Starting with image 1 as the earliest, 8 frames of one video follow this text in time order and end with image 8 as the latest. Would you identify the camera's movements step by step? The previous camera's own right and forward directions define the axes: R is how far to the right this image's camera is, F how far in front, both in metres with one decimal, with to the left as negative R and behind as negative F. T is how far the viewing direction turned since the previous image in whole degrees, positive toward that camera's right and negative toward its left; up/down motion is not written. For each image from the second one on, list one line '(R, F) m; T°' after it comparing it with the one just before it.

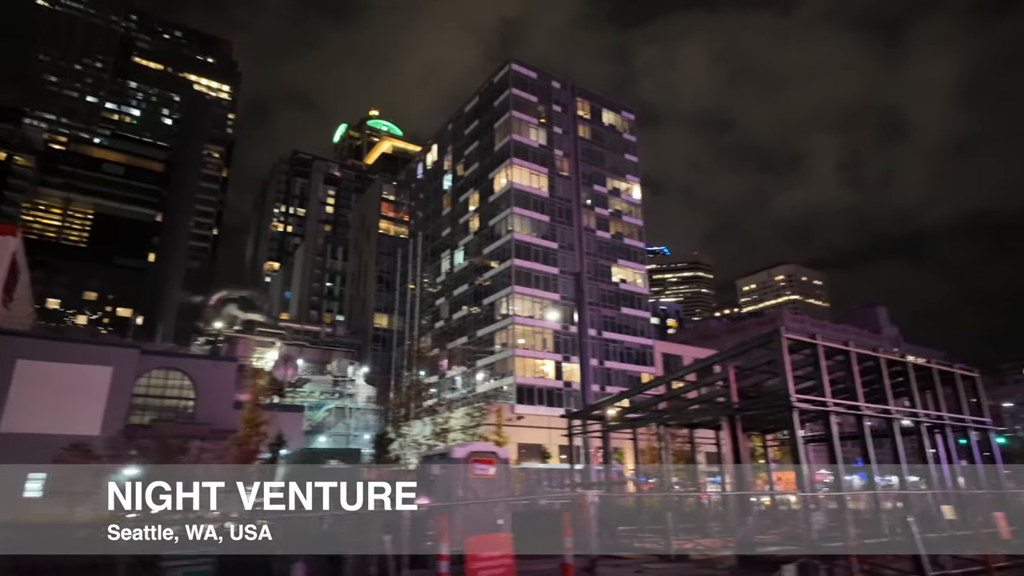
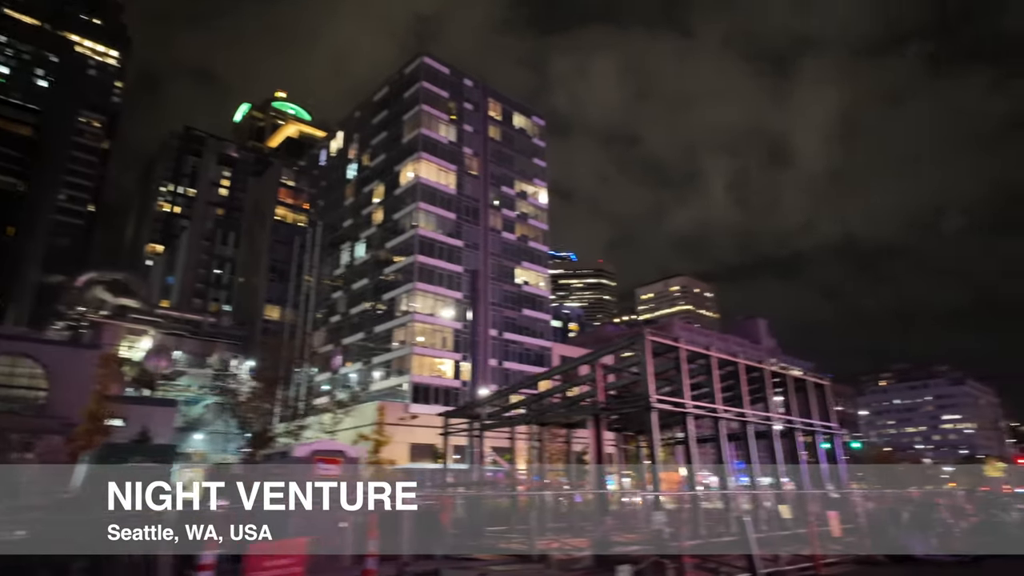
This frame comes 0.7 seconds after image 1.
(+0.8, +0.3) m; +8°
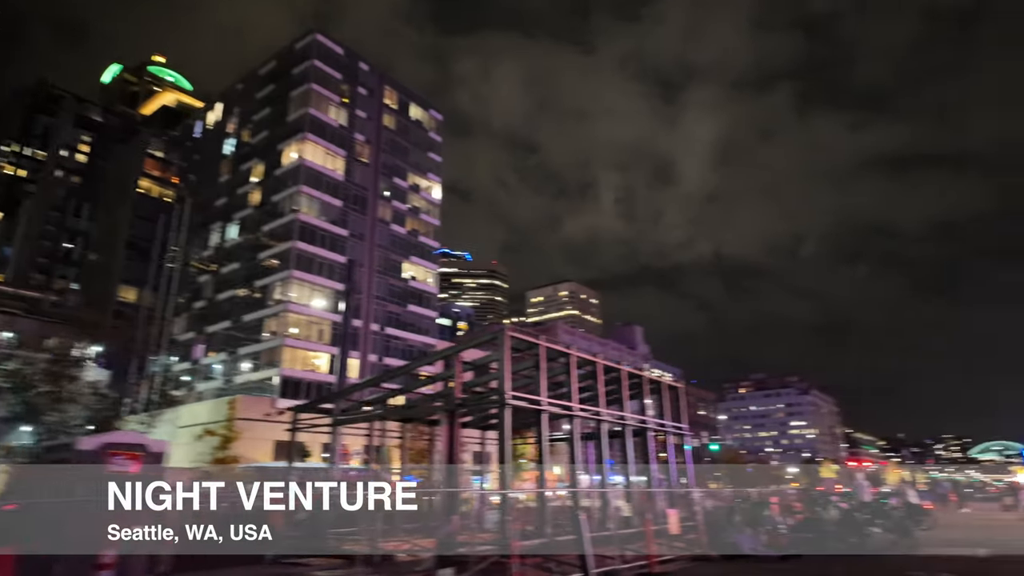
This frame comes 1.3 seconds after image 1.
(+0.7, +0.5) m; +10°
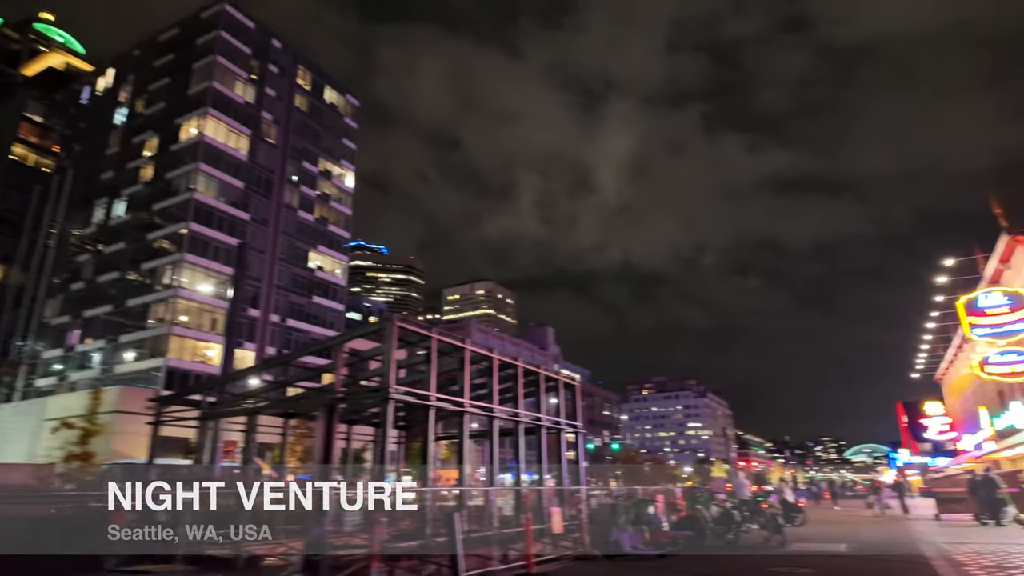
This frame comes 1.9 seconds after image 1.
(+0.5, +0.5) m; +8°
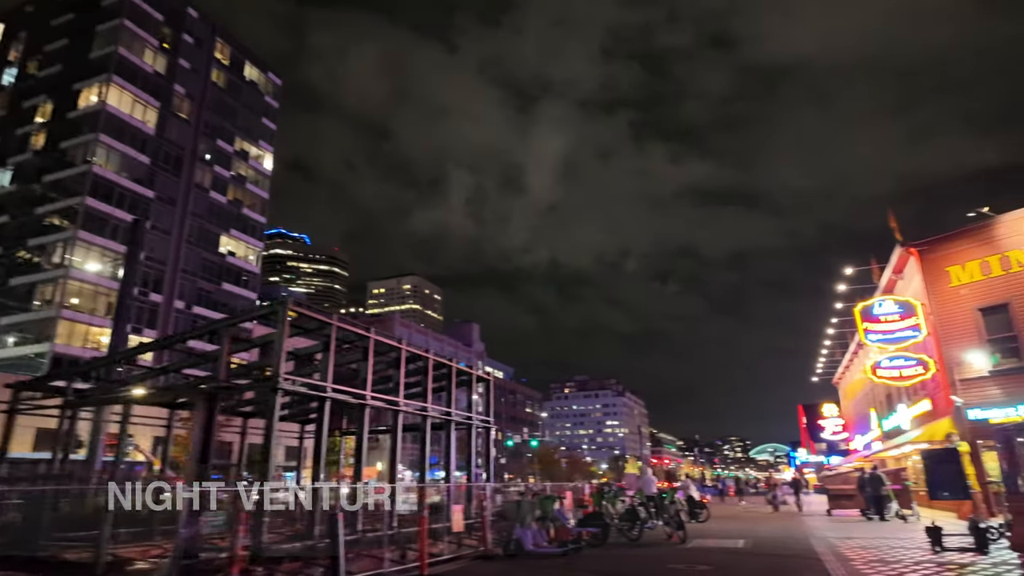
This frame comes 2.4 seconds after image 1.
(+0.4, +0.5) m; +7°
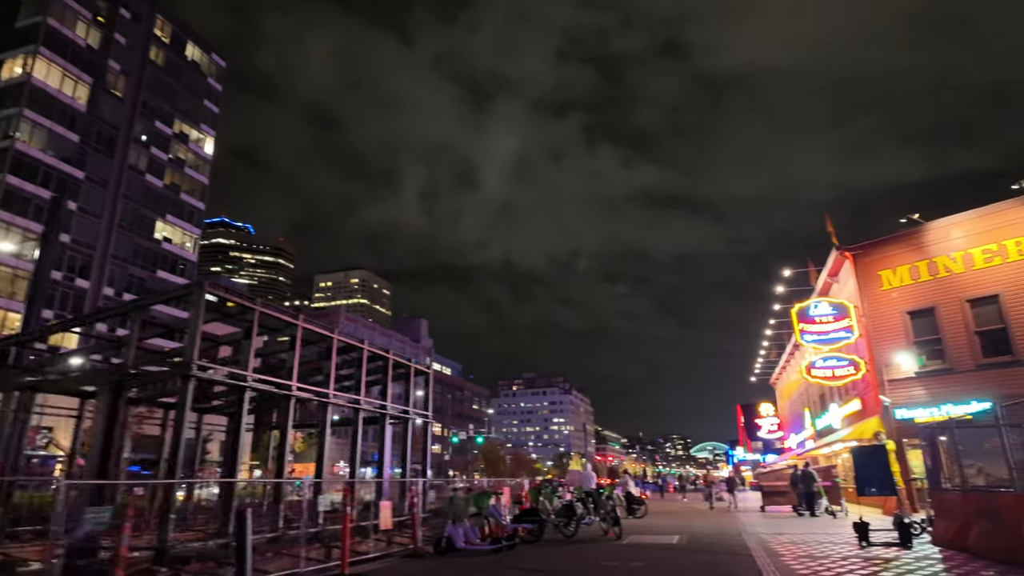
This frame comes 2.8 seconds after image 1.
(+0.2, +0.4) m; +4°
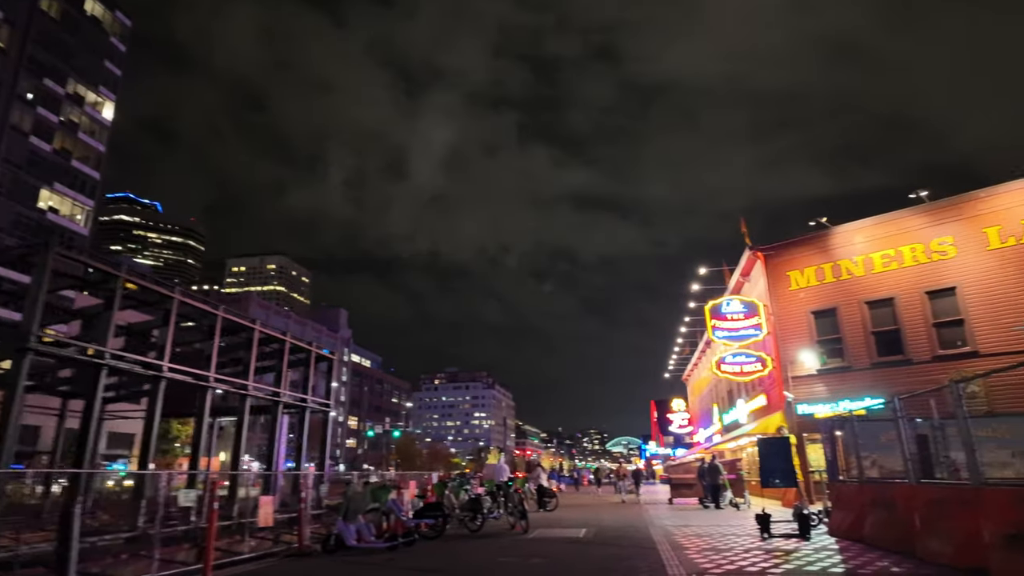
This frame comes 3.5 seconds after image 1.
(+0.3, +0.7) m; +7°
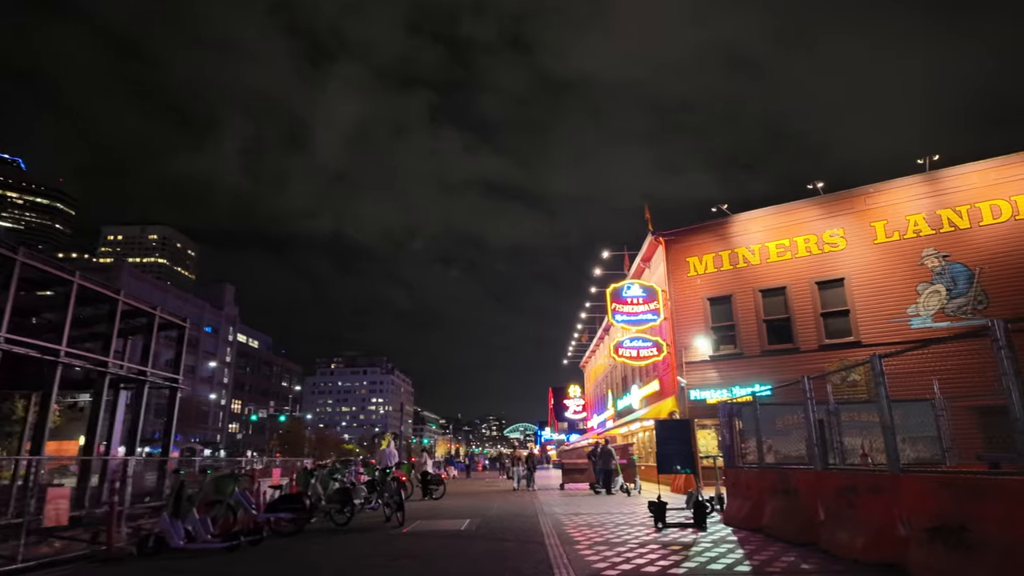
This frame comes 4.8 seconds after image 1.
(+0.4, +1.3) m; +9°
